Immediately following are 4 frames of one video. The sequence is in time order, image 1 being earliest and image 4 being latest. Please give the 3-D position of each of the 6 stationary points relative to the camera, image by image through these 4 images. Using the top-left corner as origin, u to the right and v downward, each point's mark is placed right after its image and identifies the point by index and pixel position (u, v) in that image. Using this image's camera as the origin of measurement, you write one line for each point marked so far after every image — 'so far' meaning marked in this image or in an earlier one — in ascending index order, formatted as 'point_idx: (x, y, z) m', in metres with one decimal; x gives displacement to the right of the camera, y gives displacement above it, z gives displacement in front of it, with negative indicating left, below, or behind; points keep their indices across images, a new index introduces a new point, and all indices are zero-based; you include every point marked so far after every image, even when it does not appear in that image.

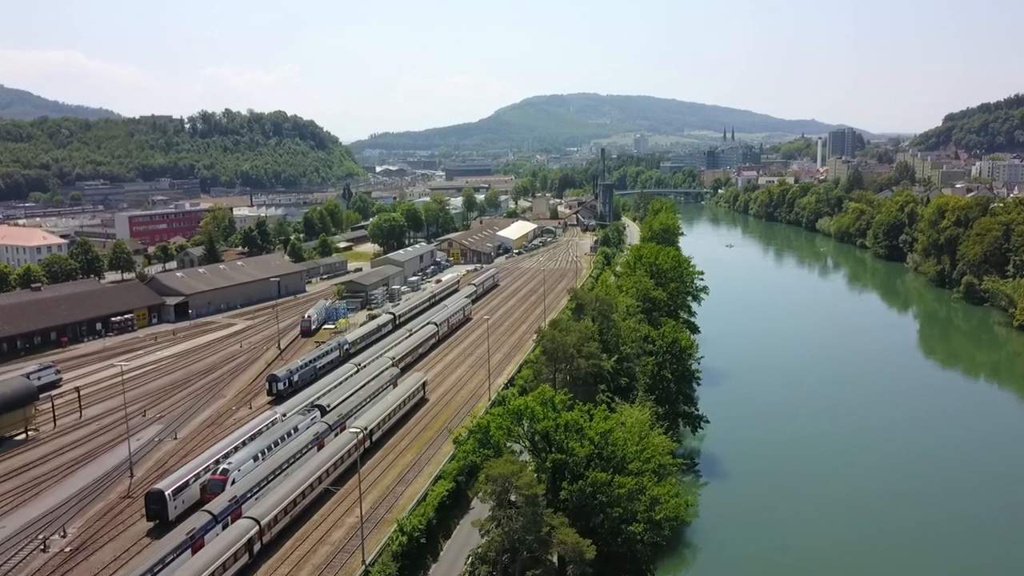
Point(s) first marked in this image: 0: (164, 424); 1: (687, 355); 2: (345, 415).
0: (-8.8, -3.4, +18.7) m
1: (+4.5, -1.8, +19.7) m
2: (-3.9, -2.9, +17.3) m
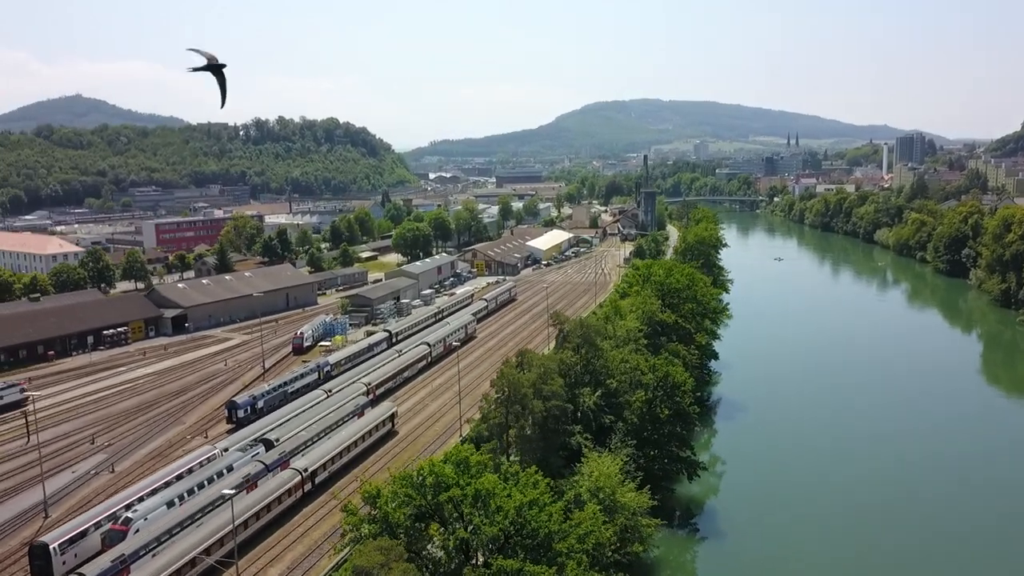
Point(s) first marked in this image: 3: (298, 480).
0: (-9.4, -3.9, +17.3) m
1: (+3.9, -2.4, +17.3) m
2: (-4.7, -3.4, +15.6) m
3: (-4.2, -3.8, +14.5) m
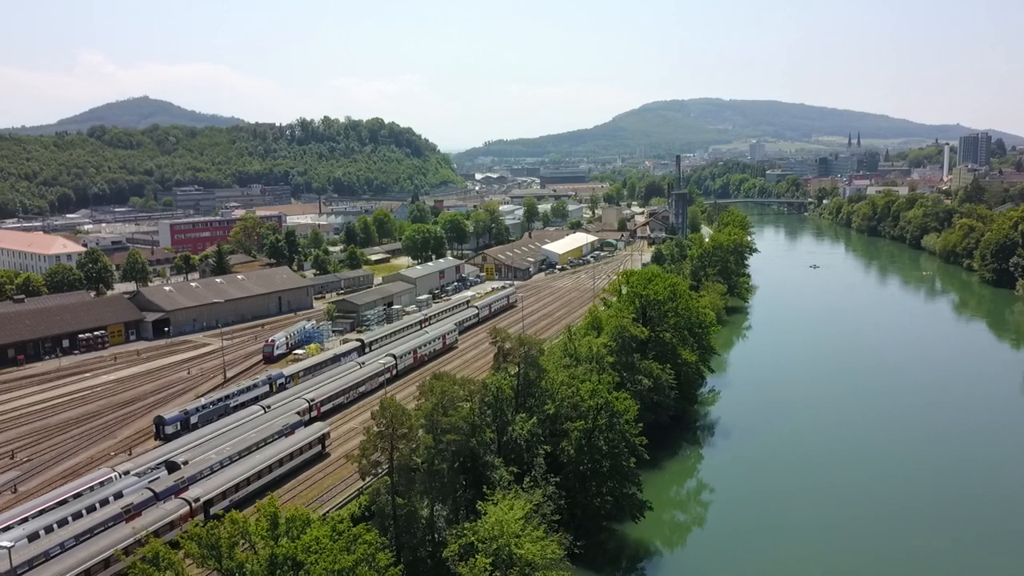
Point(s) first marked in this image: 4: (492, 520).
0: (-10.9, -4.1, +16.5) m
1: (+2.4, -2.8, +15.5) m
2: (-6.3, -3.7, +14.5) m
3: (-5.9, -4.0, +13.3) m
4: (-0.4, -3.6, +11.5) m
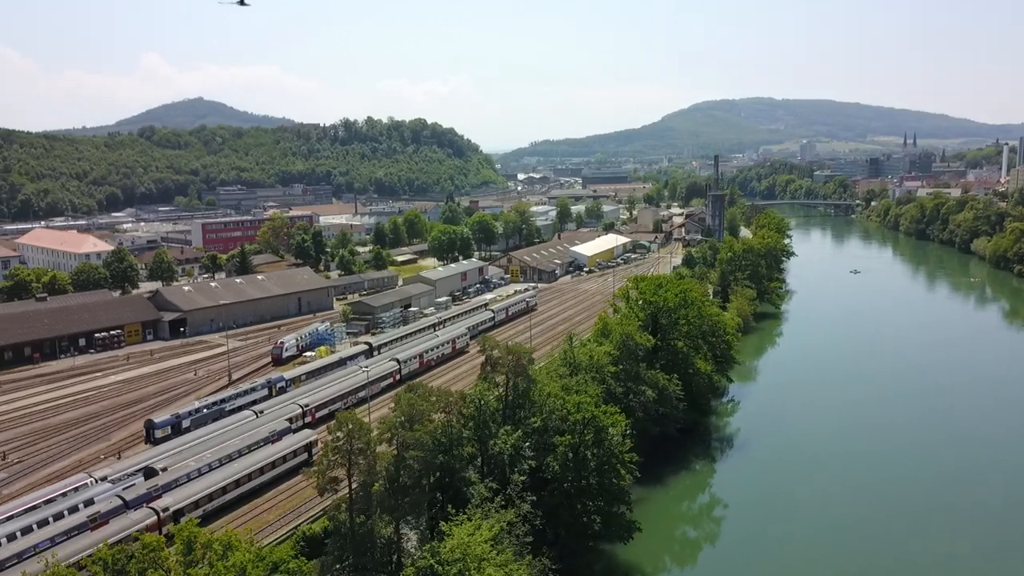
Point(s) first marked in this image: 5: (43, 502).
0: (-11.2, -4.1, +16.5) m
1: (+2.1, -3.0, +14.7) m
2: (-6.7, -3.8, +14.2) m
3: (-6.3, -4.1, +13.0) m
4: (-0.9, -3.7, +10.9) m
5: (-8.7, -3.9, +13.7) m
